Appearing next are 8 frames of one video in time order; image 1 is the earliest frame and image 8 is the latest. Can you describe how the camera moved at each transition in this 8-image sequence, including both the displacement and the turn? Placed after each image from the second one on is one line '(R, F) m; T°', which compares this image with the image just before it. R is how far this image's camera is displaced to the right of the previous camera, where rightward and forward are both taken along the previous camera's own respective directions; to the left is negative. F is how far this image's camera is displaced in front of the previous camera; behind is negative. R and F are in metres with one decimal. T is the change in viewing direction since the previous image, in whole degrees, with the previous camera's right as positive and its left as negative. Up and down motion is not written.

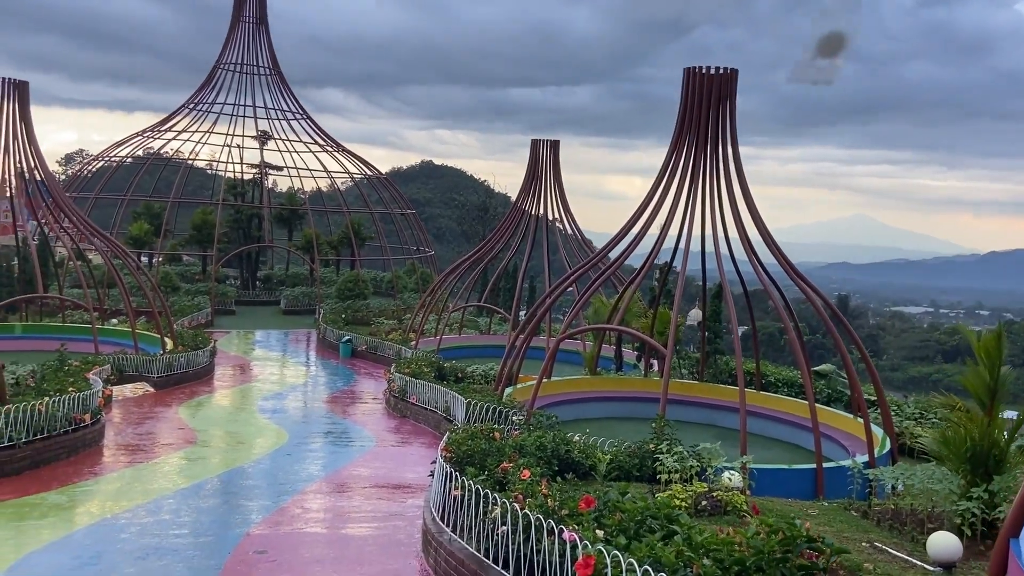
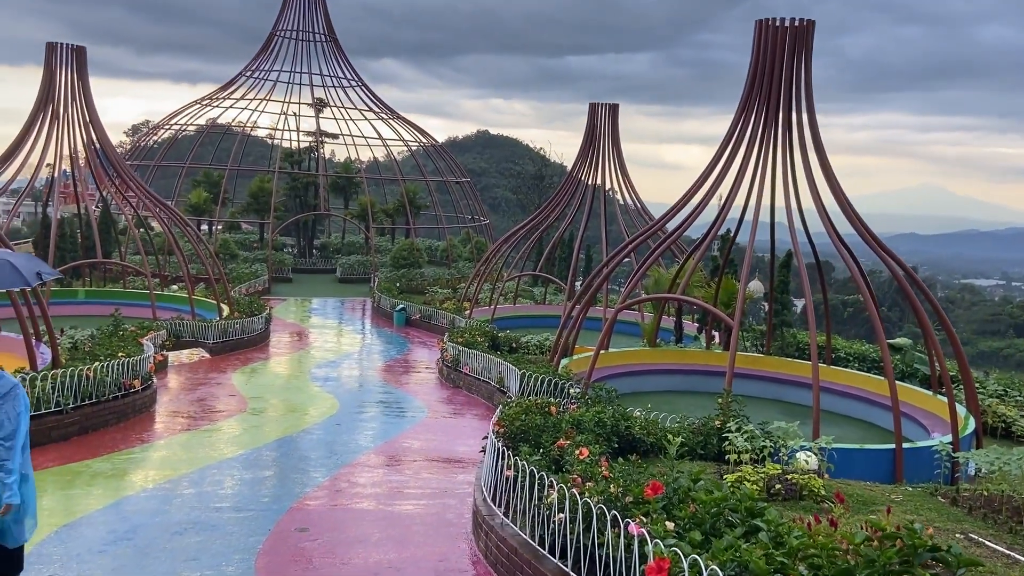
(0.0, +0.5) m; -4°
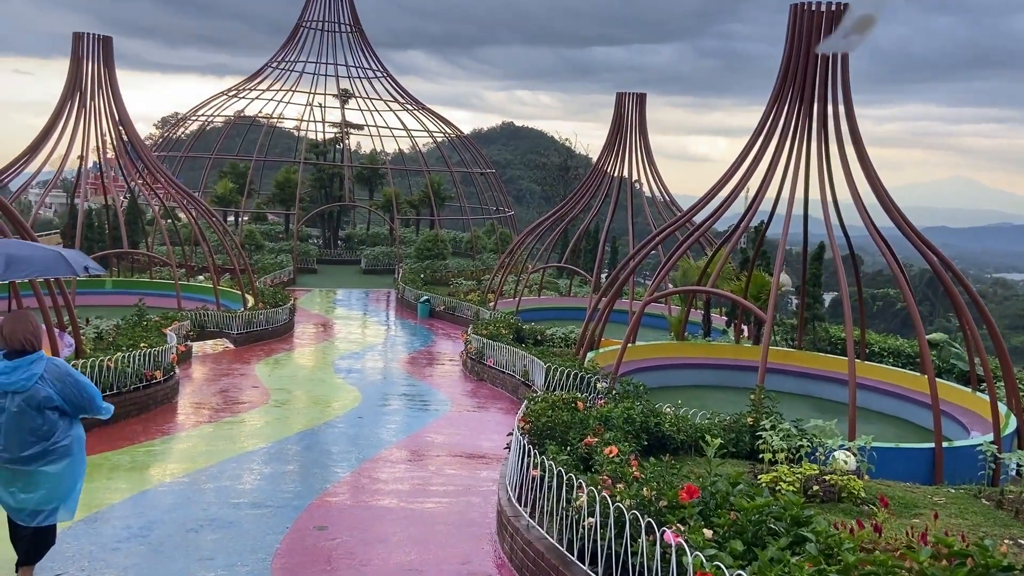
(0.0, +0.2) m; -2°
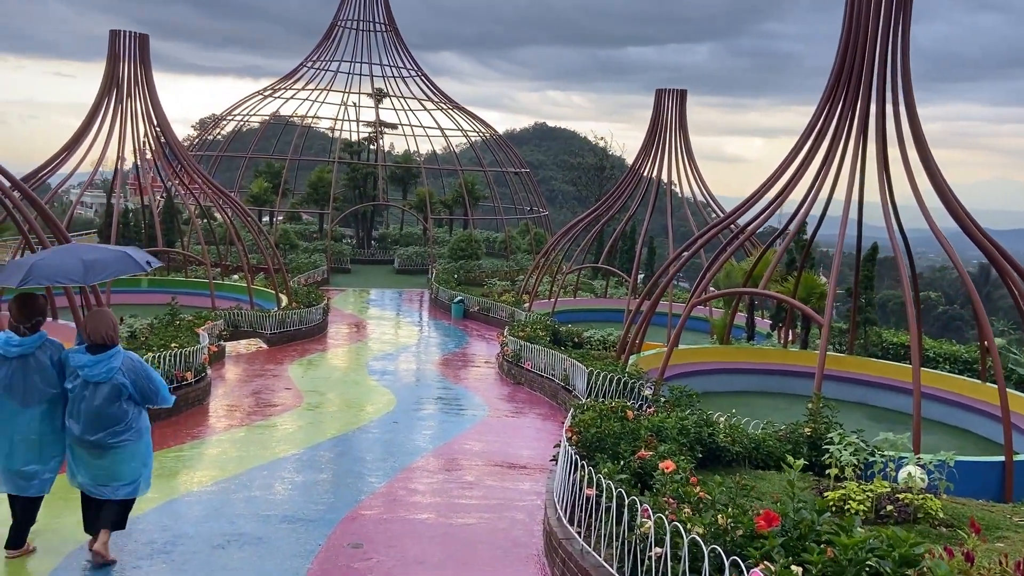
(-0.1, +0.4) m; -2°
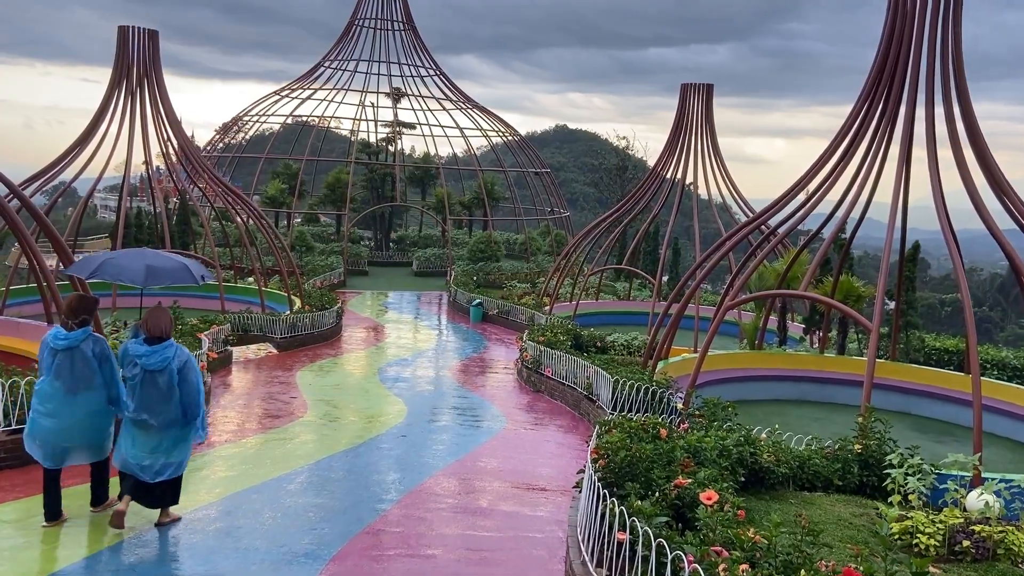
(0.0, +0.7) m; -1°
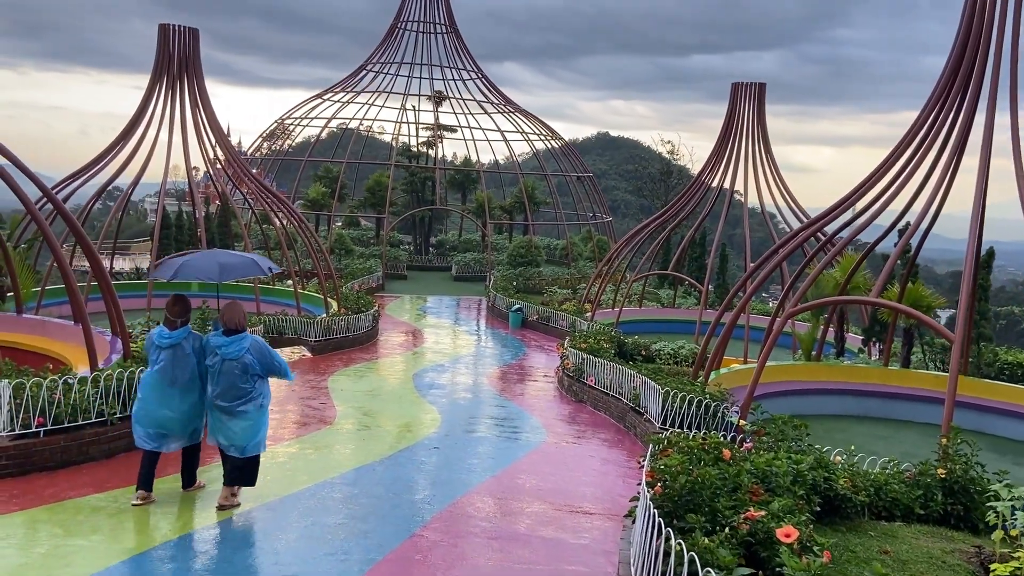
(0.0, +0.6) m; -3°
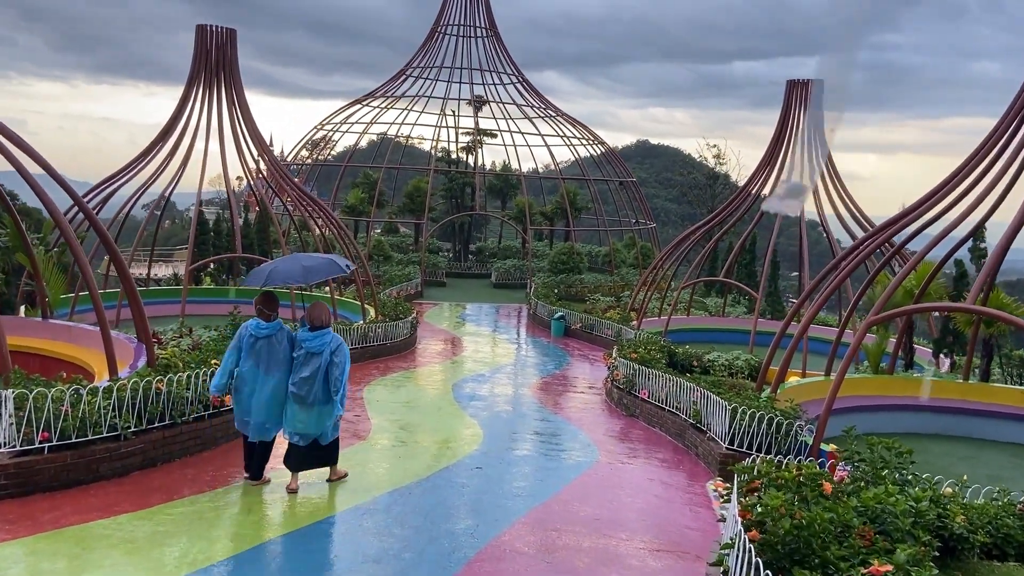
(-0.1, +0.7) m; -3°
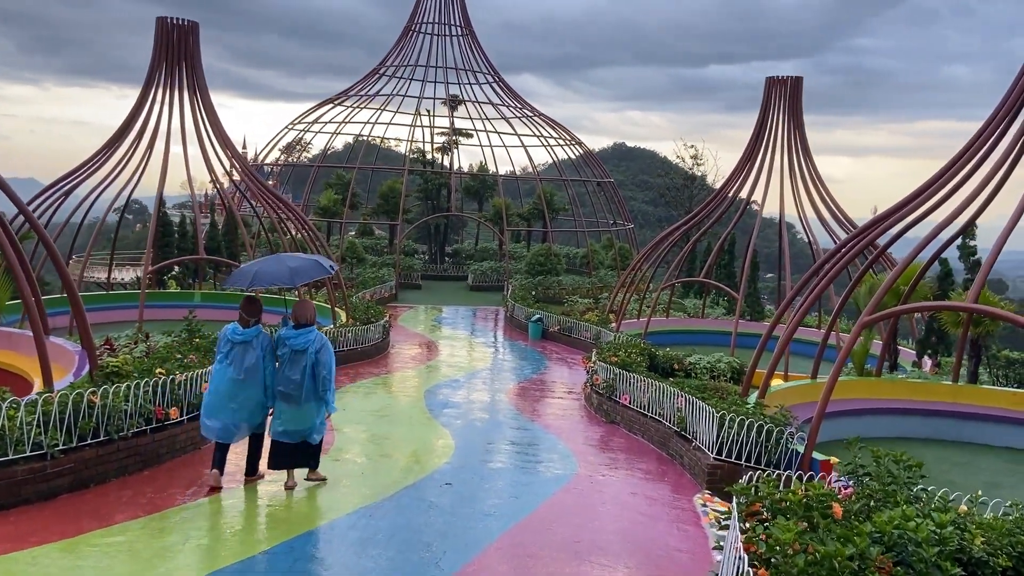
(+0.1, +0.5) m; +2°
